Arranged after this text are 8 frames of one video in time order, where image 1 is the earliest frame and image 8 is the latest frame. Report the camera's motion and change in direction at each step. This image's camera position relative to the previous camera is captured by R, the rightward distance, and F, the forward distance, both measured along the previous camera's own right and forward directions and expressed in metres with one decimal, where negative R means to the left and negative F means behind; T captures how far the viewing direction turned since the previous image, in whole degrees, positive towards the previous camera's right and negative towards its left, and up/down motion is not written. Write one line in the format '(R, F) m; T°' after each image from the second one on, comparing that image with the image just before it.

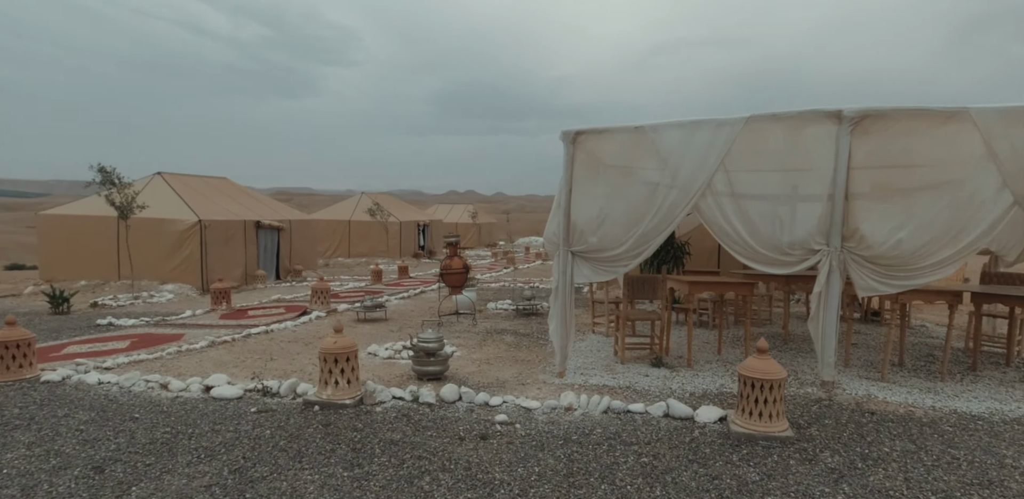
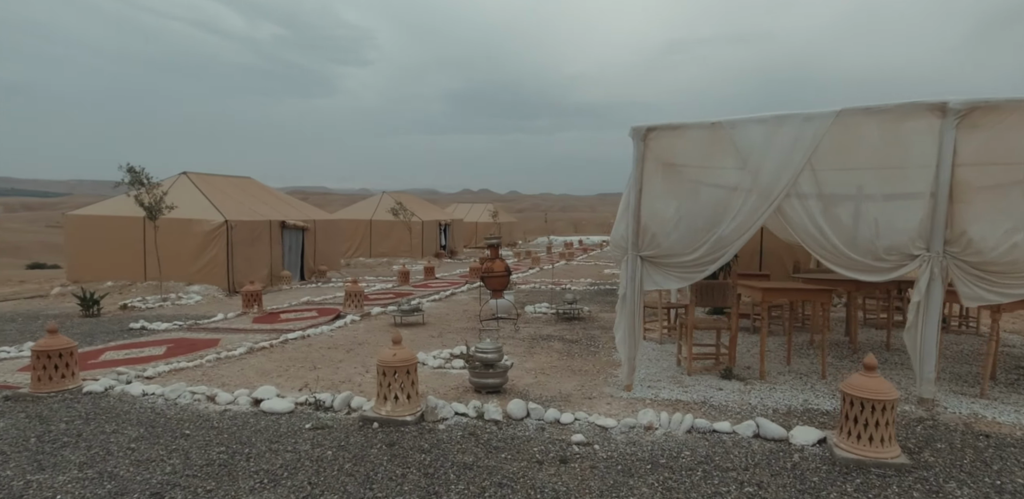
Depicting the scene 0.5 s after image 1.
(-0.4, +0.4) m; -1°
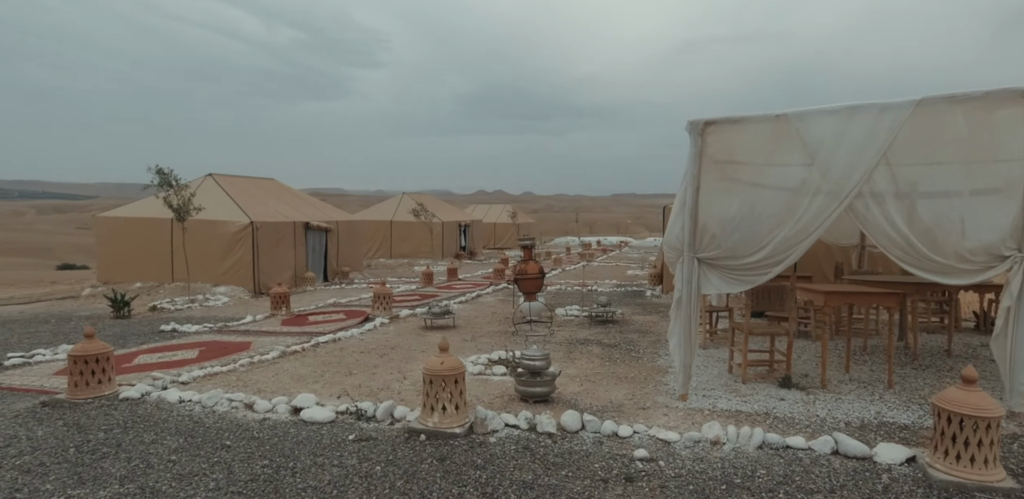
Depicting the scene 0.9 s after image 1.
(-0.3, +0.3) m; -1°
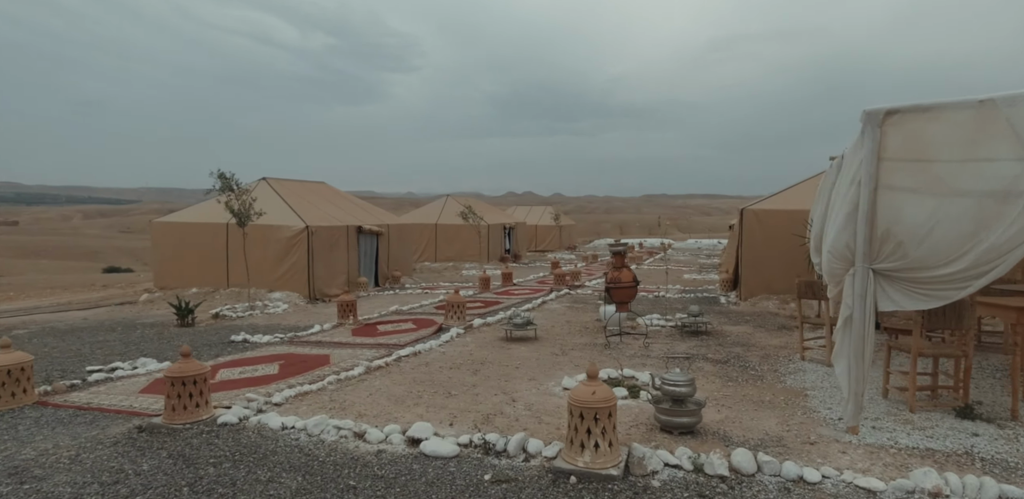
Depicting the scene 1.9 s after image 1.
(-0.8, +0.6) m; -3°
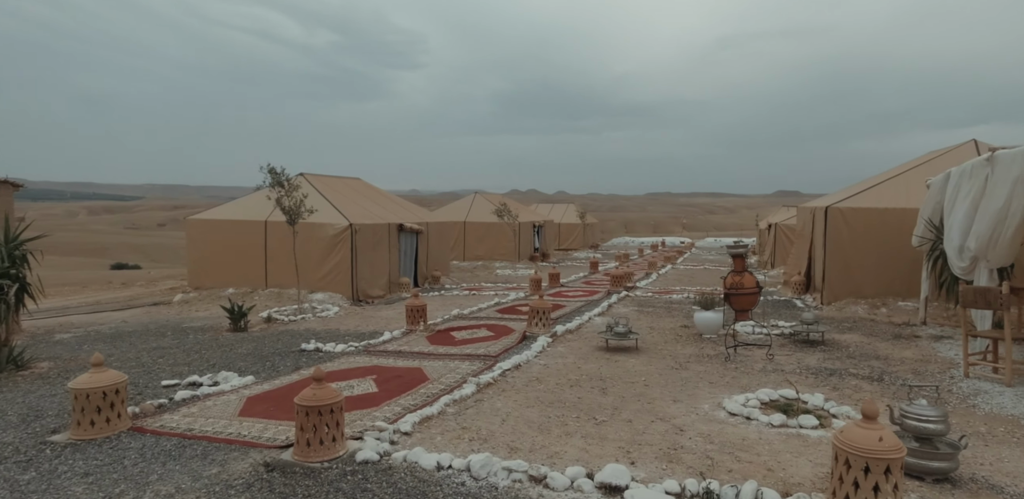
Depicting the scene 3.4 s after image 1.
(-1.3, +0.8) m; -1°
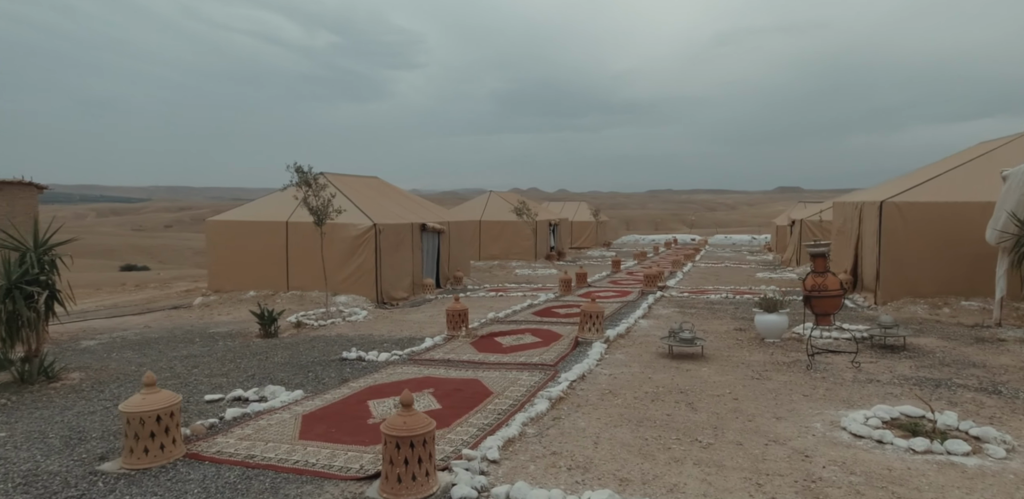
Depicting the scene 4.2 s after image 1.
(-0.7, +0.6) m; 0°
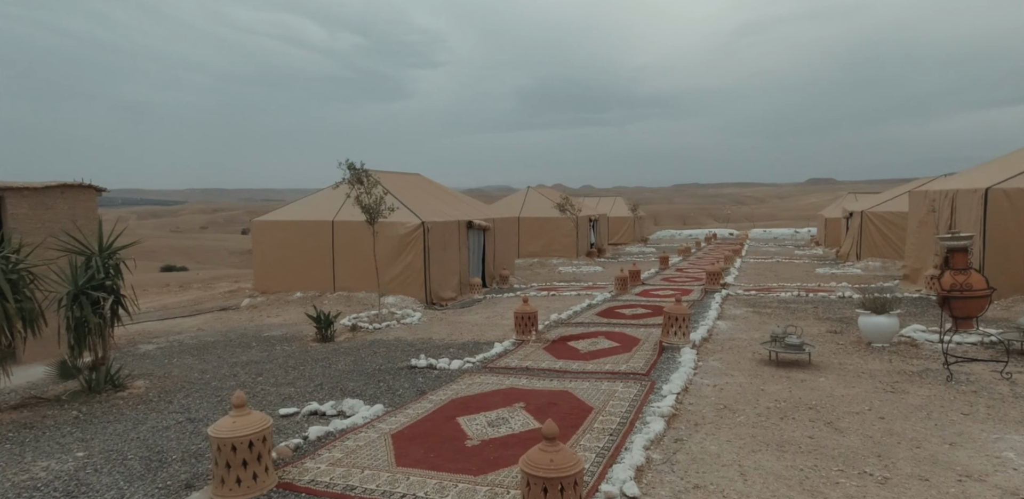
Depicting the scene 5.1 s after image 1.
(-0.7, +0.7) m; -2°
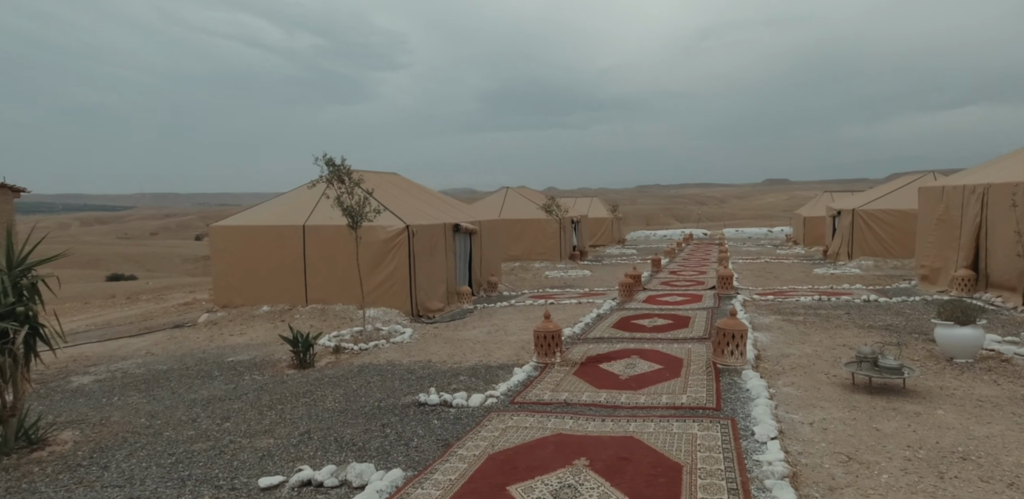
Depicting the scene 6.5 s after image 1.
(-0.7, +1.5) m; +3°
